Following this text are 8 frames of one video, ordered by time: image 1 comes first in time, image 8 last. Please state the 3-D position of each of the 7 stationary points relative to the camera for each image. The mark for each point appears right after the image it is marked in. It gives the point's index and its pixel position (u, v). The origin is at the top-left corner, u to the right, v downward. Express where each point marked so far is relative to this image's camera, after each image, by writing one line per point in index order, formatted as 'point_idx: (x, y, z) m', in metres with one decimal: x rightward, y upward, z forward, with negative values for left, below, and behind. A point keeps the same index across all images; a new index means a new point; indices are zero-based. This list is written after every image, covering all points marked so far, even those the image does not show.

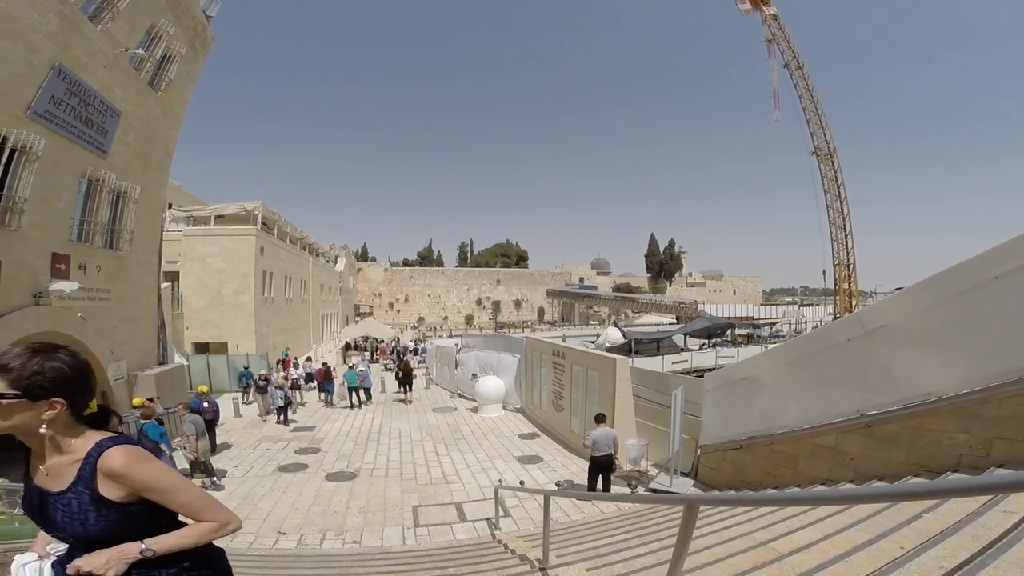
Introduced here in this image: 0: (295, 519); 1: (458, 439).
0: (-2.9, -3.1, +6.4) m
1: (-1.2, -3.4, +10.6) m
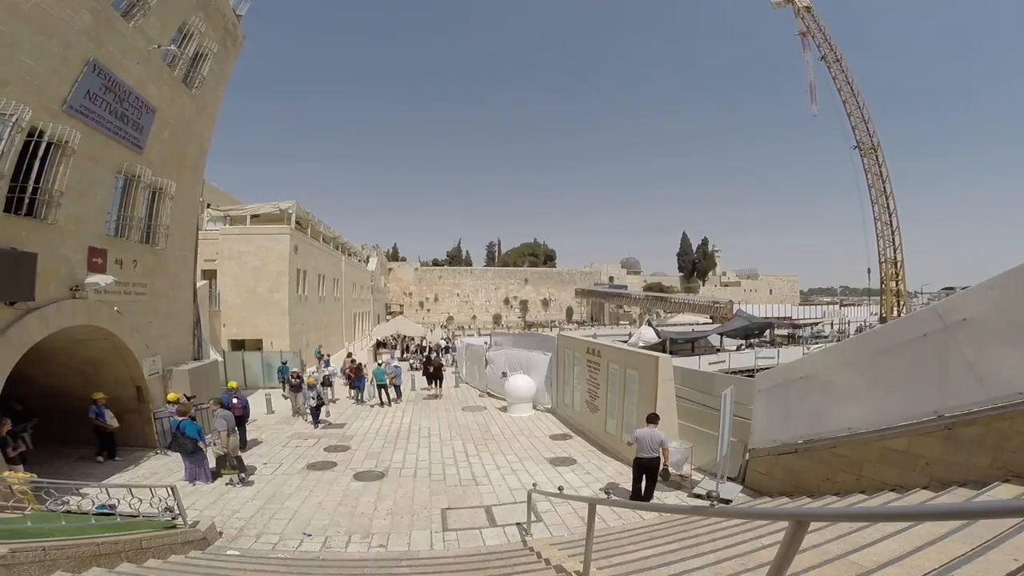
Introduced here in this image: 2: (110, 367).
0: (-2.5, -3.0, +6.1) m
1: (-0.5, -3.3, +10.3) m
2: (-8.3, -1.5, +9.9) m
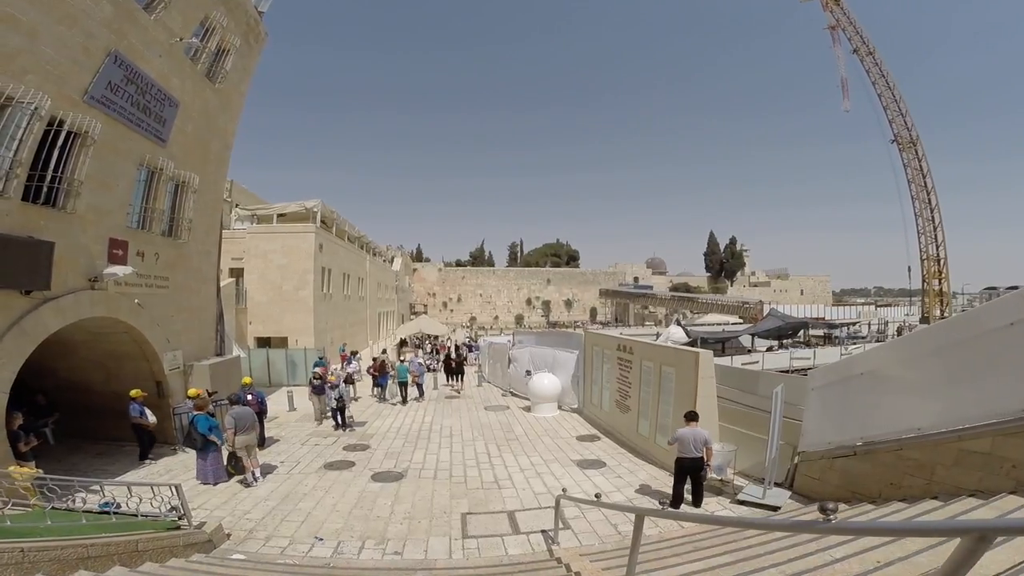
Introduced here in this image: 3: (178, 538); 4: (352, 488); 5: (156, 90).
0: (-2.1, -2.9, +5.8) m
1: (0.0, -3.1, +9.8) m
2: (-7.8, -1.4, +9.8) m
3: (-3.3, -2.4, +4.6) m
4: (-2.3, -2.9, +7.0) m
5: (-7.6, +4.3, +10.3) m
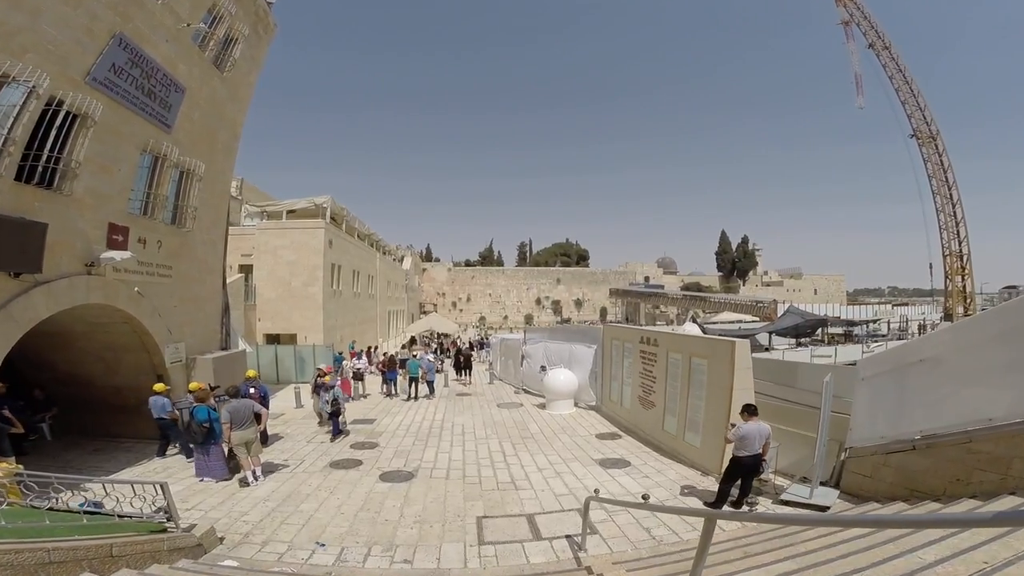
0: (-1.9, -2.6, +5.3) m
1: (+0.3, -2.9, +9.3) m
2: (-7.5, -1.2, +9.4) m
3: (-3.1, -2.2, +4.1) m
4: (-2.1, -2.7, +6.5) m
5: (-7.3, +4.5, +9.9) m
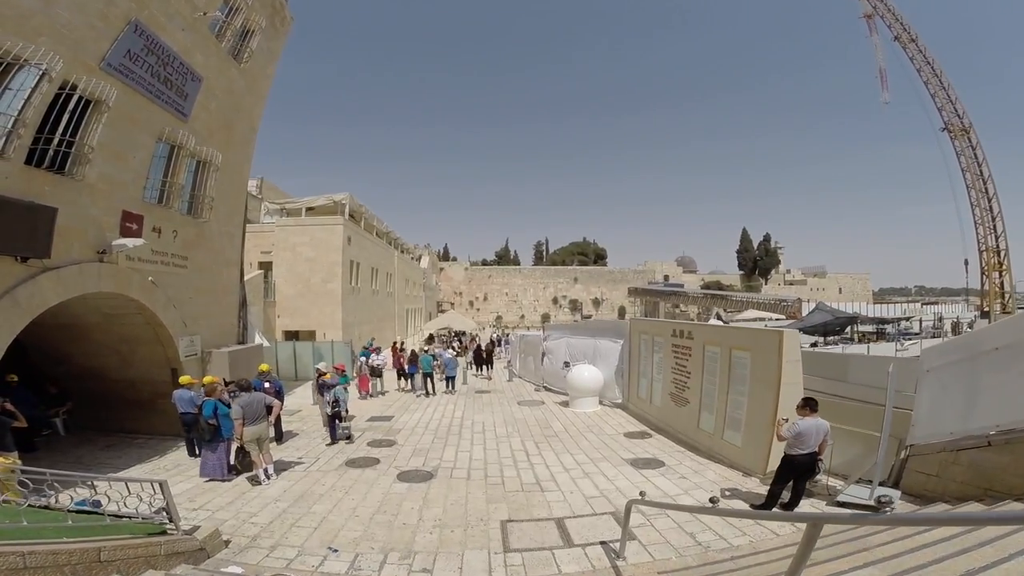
0: (-1.6, -2.5, +4.9) m
1: (+0.7, -2.7, +8.8) m
2: (-7.1, -1.1, +9.2) m
3: (-2.8, -2.1, +3.8) m
4: (-1.8, -2.6, +6.1) m
5: (-6.8, +4.6, +9.7) m
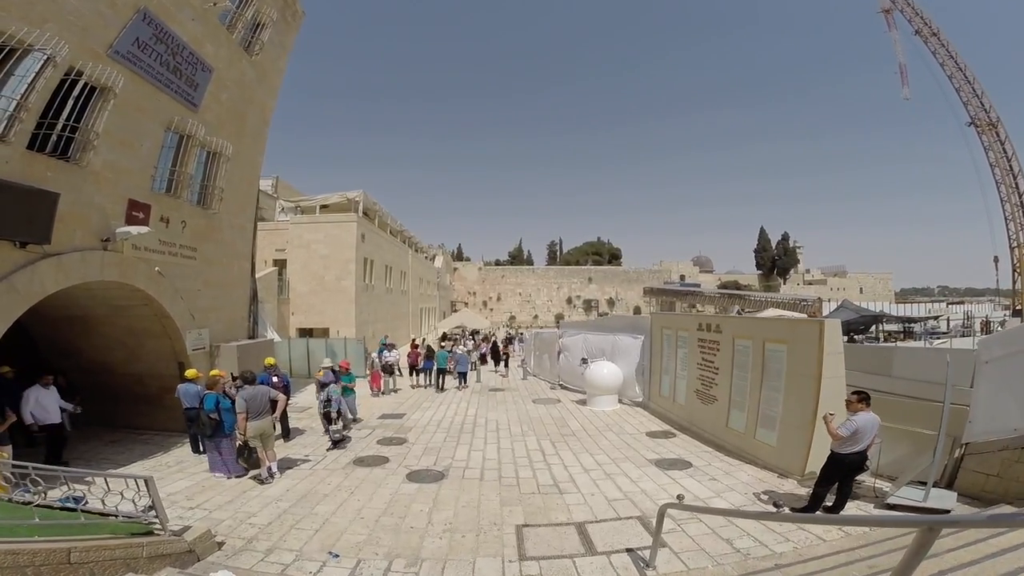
0: (-1.5, -2.3, +4.5) m
1: (+1.0, -2.6, +8.4) m
2: (-6.8, -0.9, +9.0) m
3: (-2.7, -1.9, +3.5) m
4: (-1.6, -2.4, +5.7) m
5: (-6.6, +4.7, +9.5) m
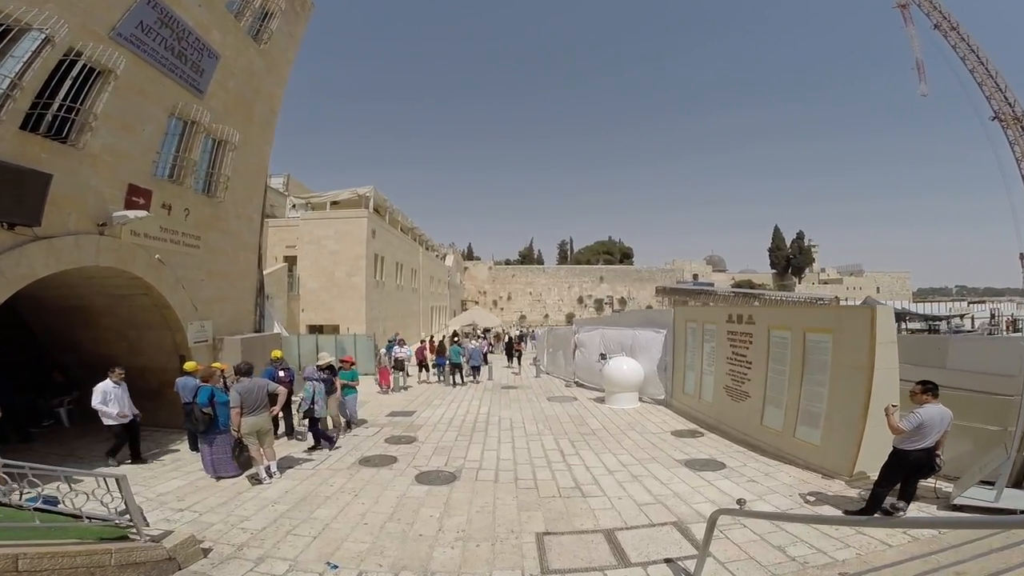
0: (-1.3, -2.2, +4.1) m
1: (+1.3, -2.4, +7.9) m
2: (-6.5, -0.8, +8.7) m
3: (-2.6, -1.7, +3.1) m
4: (-1.4, -2.2, +5.3) m
5: (-6.3, +4.9, +9.2) m
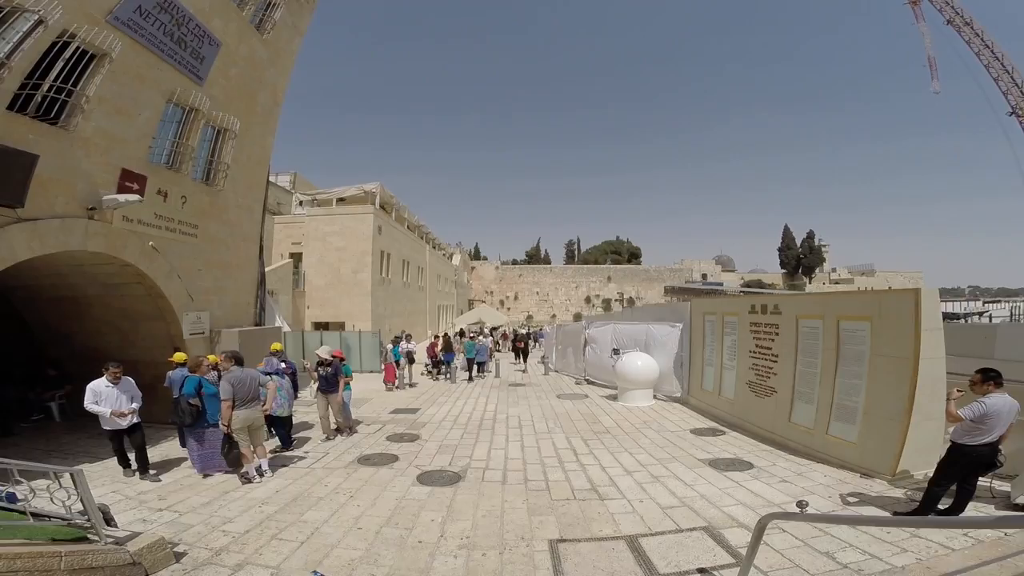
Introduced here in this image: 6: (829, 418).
0: (-1.2, -2.0, +3.7) m
1: (+1.4, -2.3, +7.4) m
2: (-6.4, -0.6, +8.3) m
3: (-2.5, -1.6, +2.7) m
4: (-1.3, -2.1, +4.9) m
5: (-6.1, +5.1, +8.8) m
6: (+3.6, -1.5, +5.4) m
